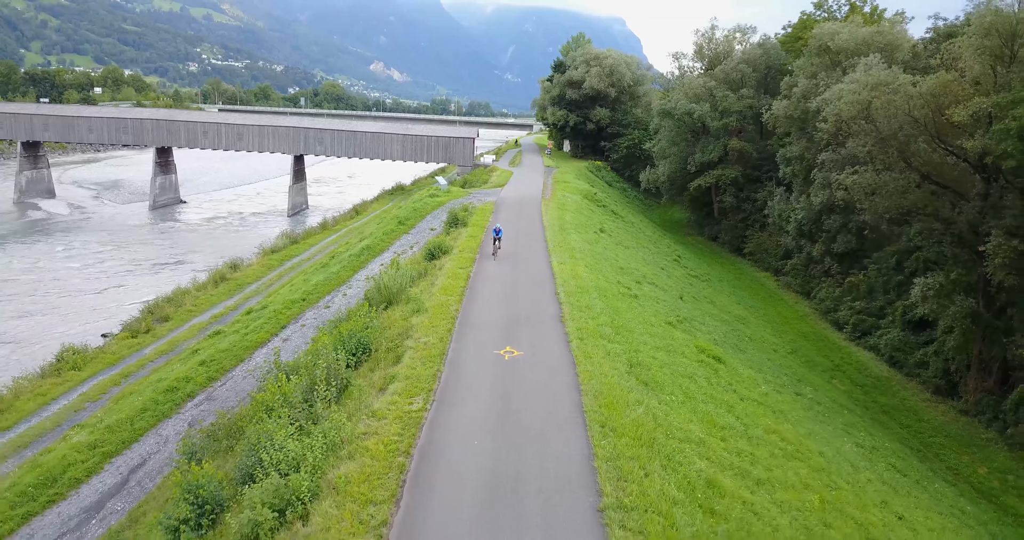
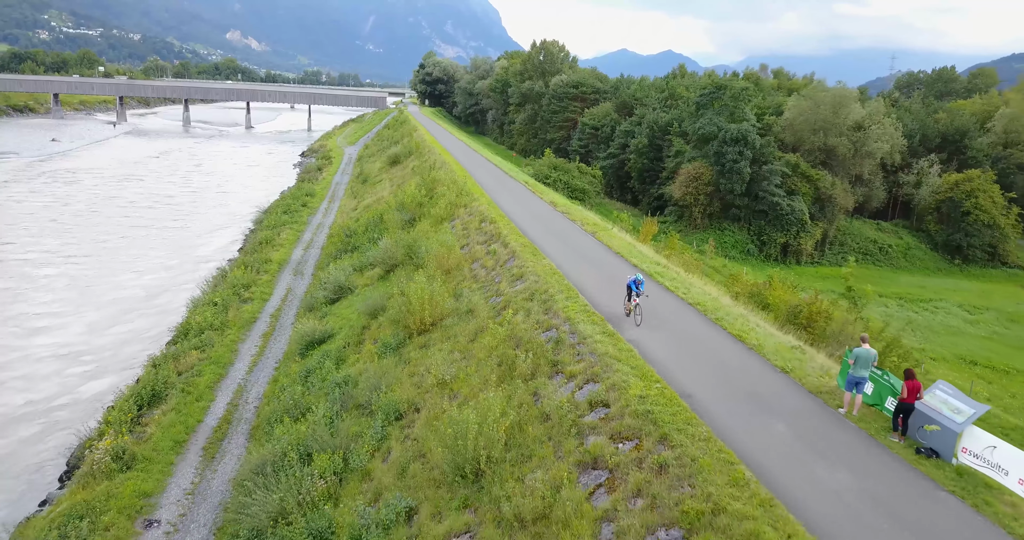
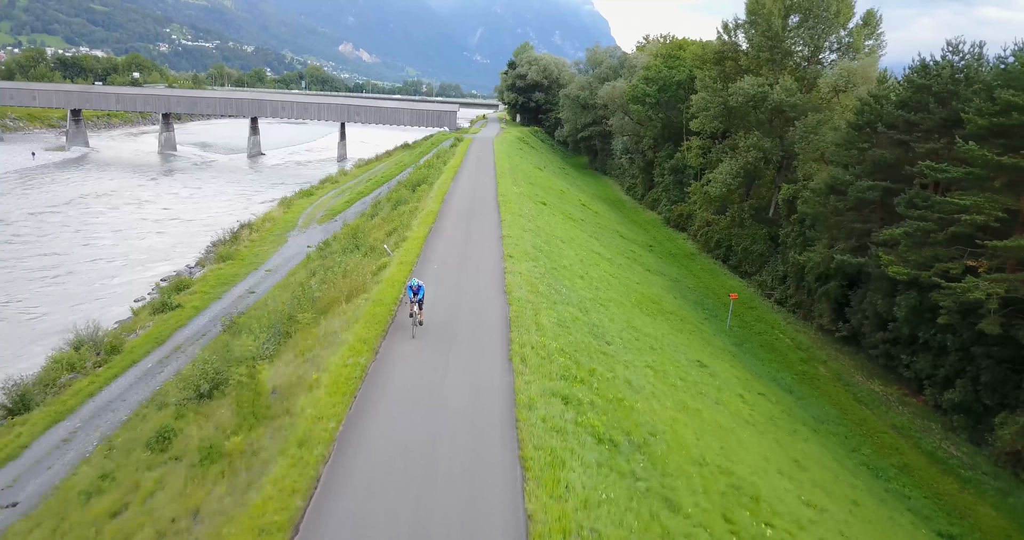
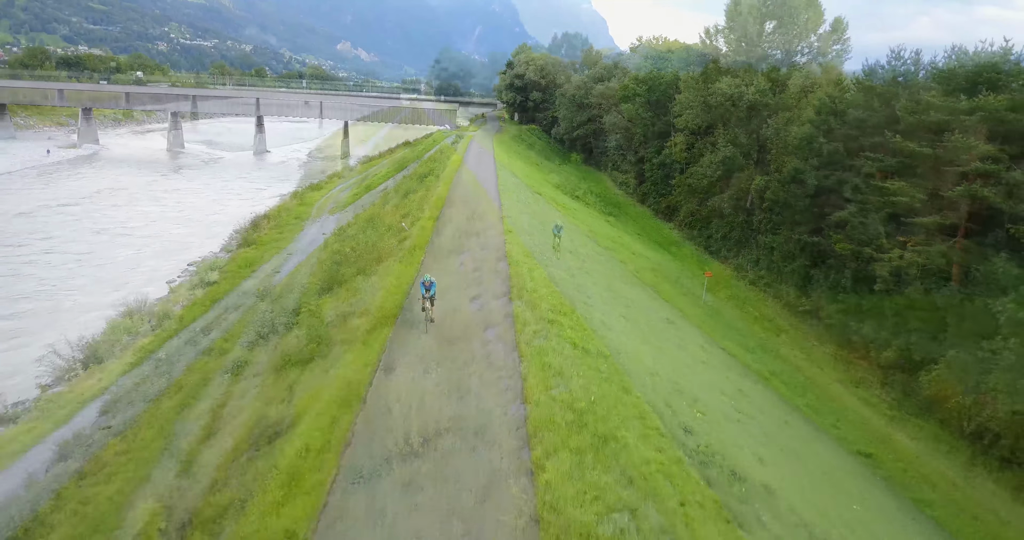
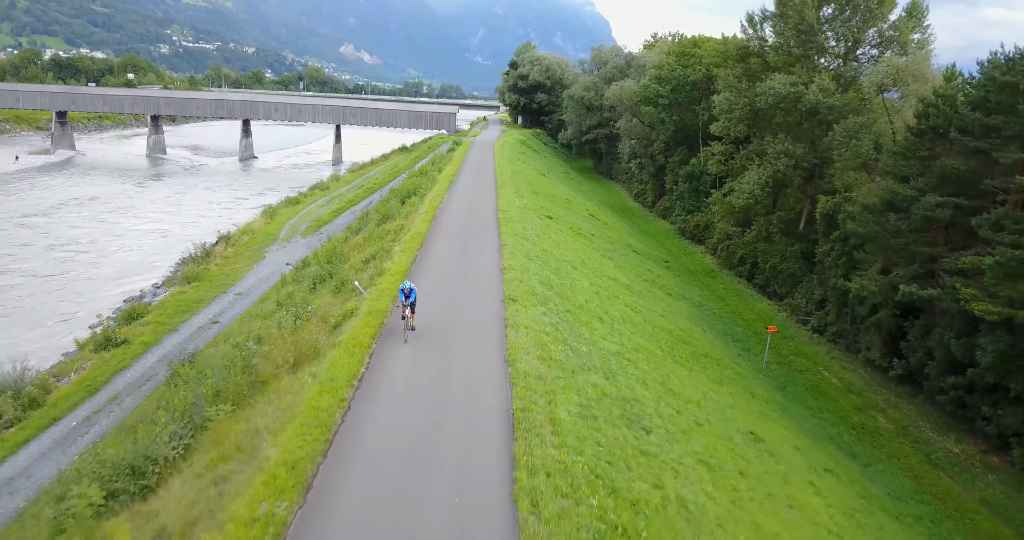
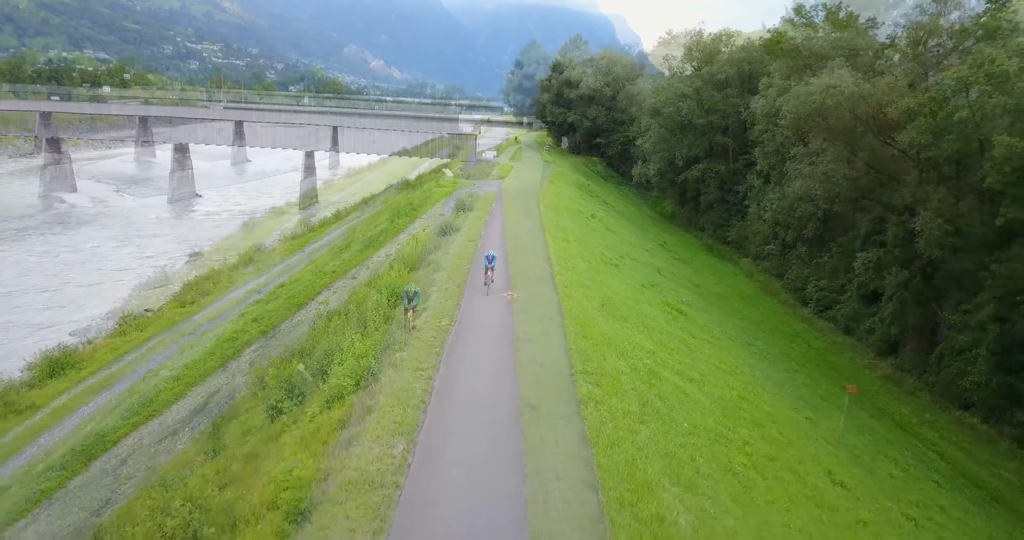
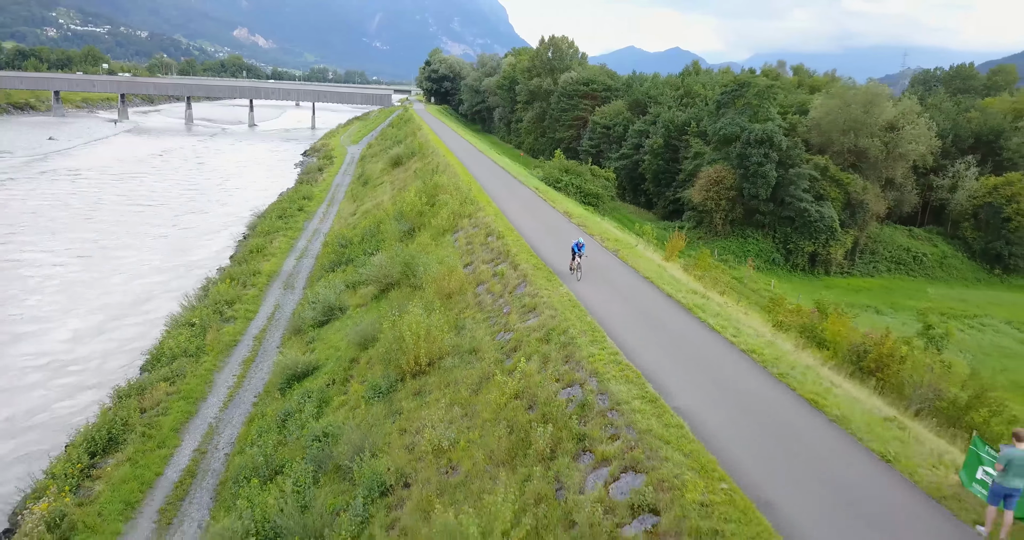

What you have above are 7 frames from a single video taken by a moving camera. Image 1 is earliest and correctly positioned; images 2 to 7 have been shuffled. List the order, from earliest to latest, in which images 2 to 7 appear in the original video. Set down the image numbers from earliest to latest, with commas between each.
6, 5, 3, 4, 7, 2
